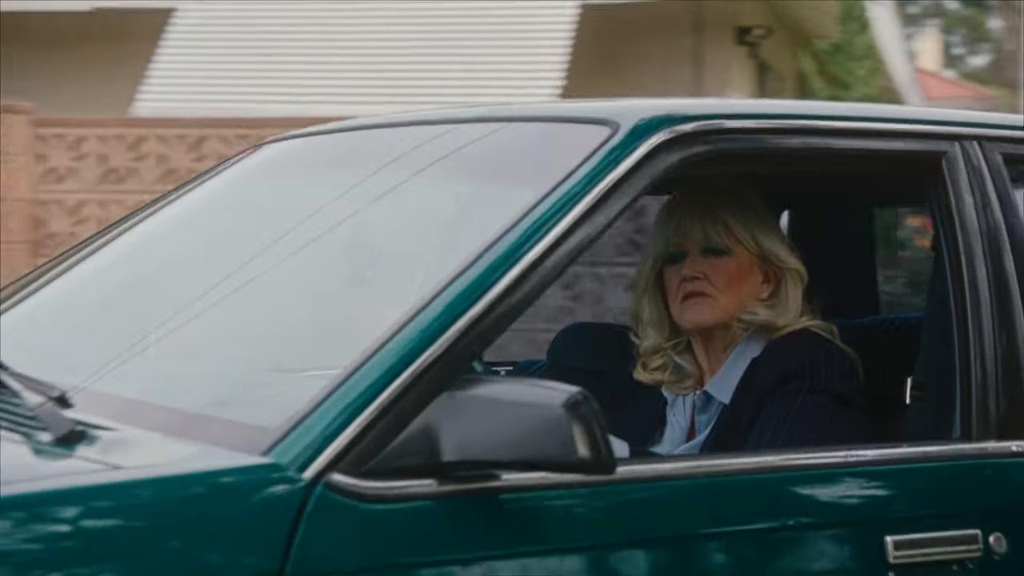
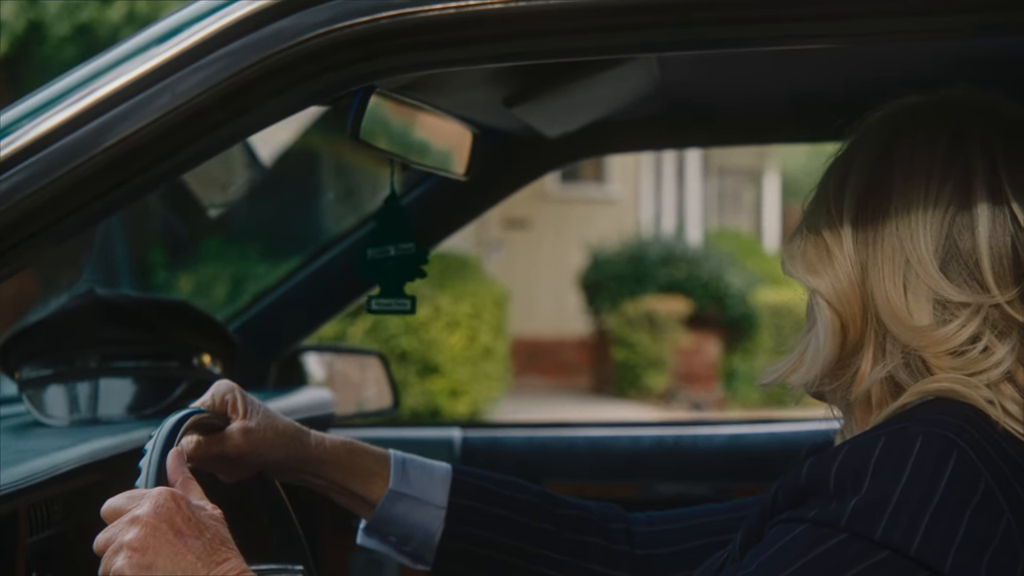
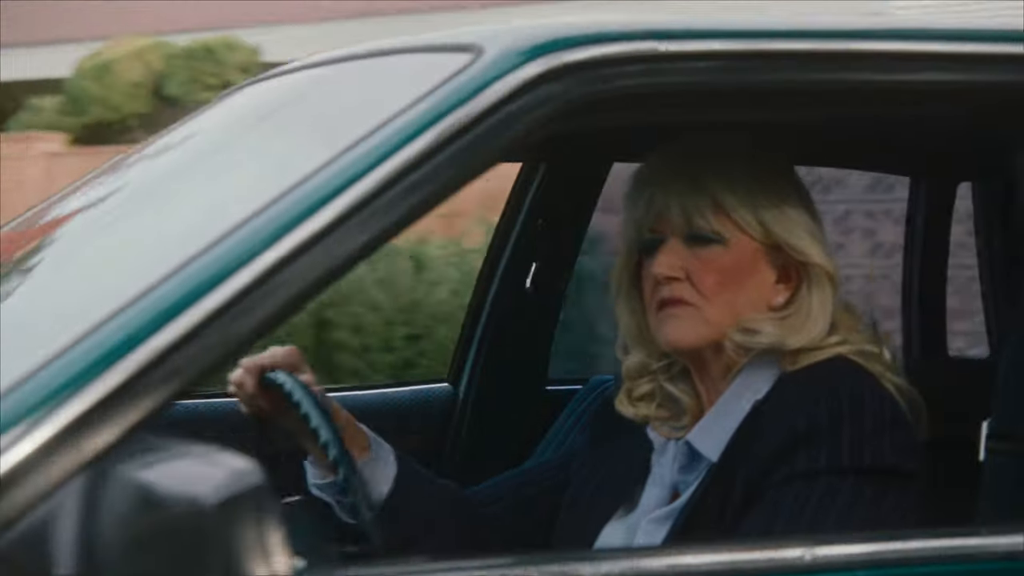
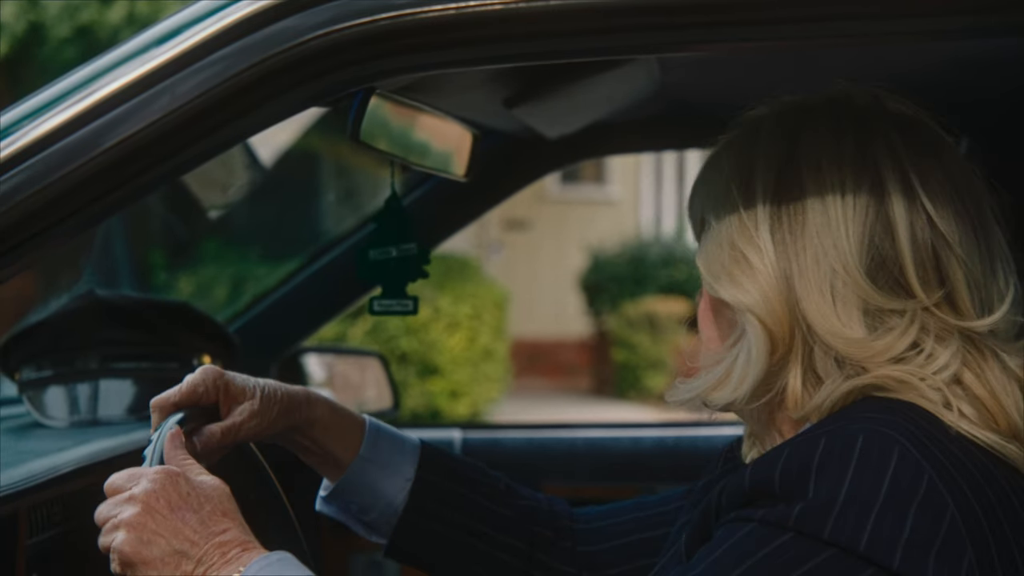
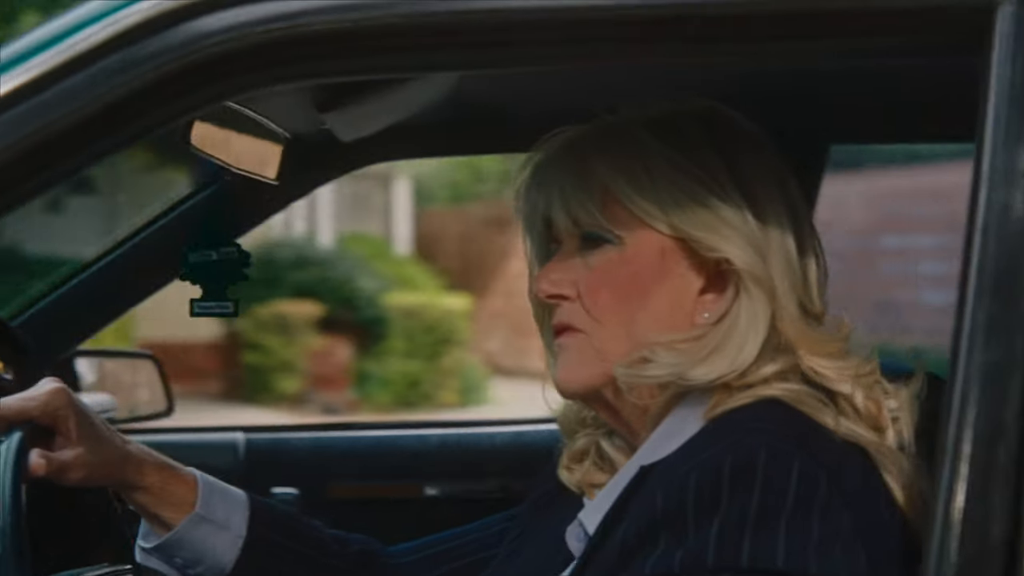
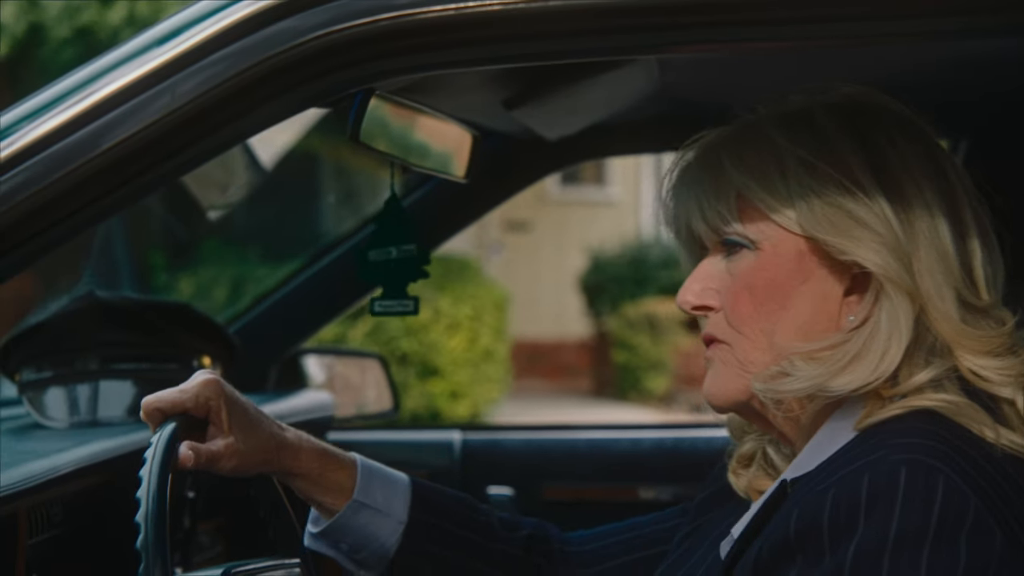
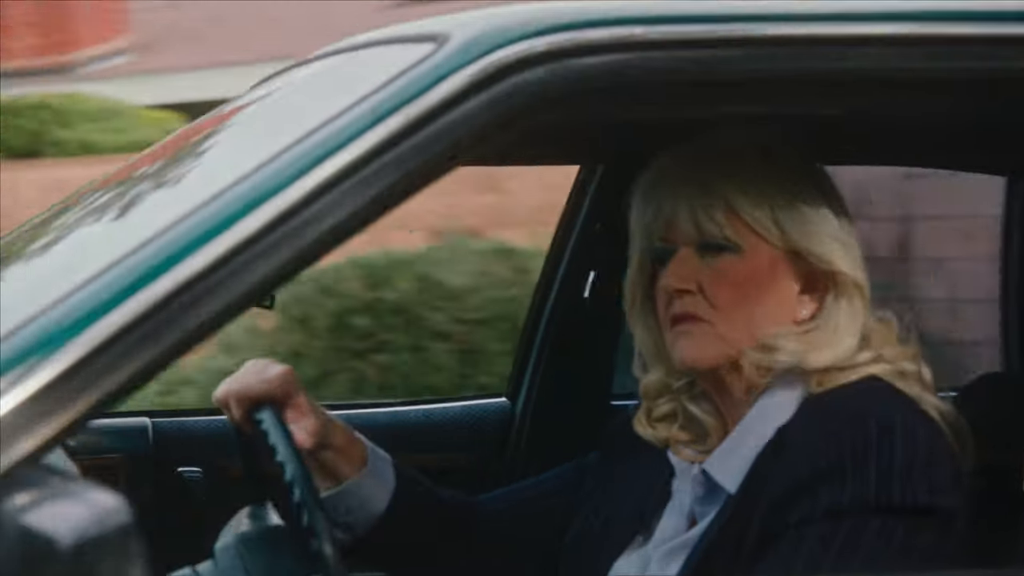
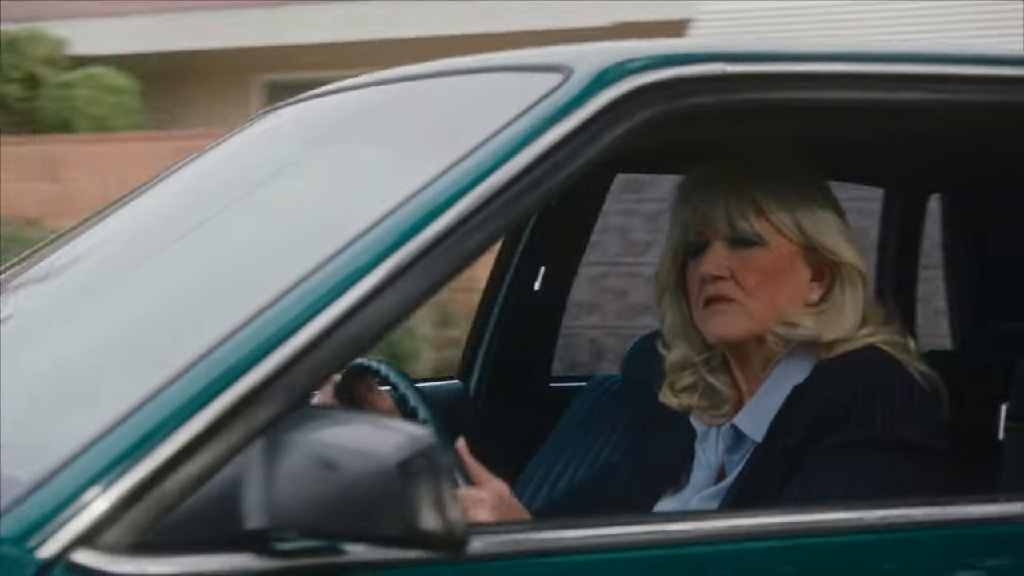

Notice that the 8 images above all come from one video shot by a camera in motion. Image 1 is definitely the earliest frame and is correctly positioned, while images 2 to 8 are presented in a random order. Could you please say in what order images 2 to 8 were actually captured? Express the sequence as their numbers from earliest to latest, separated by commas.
8, 3, 7, 5, 6, 4, 2
